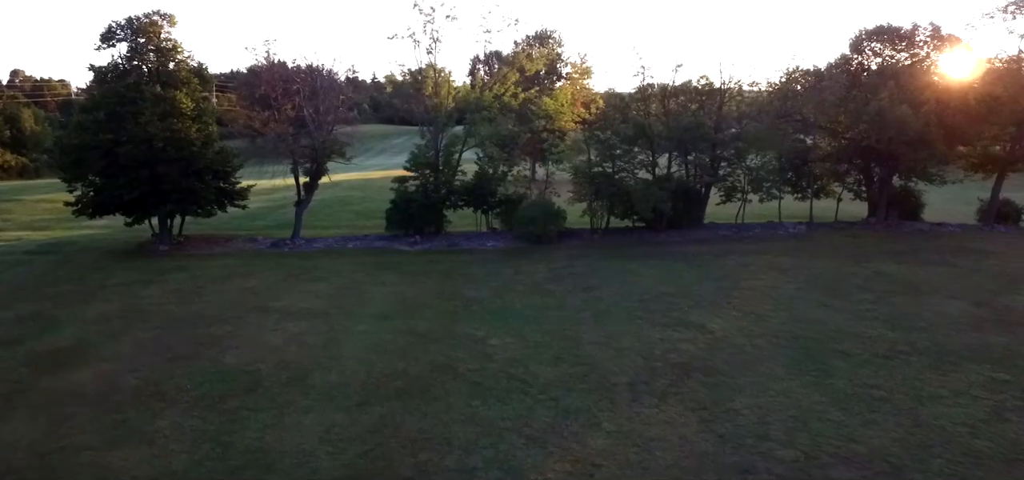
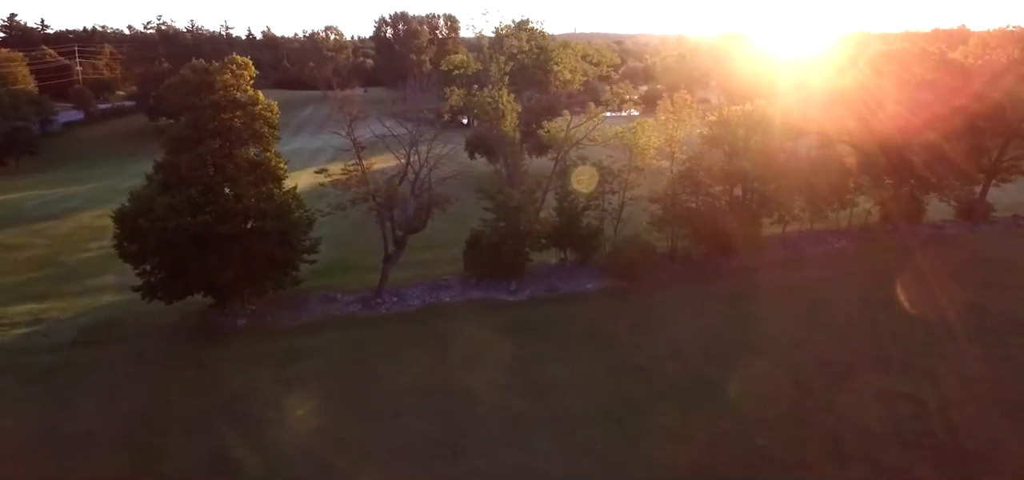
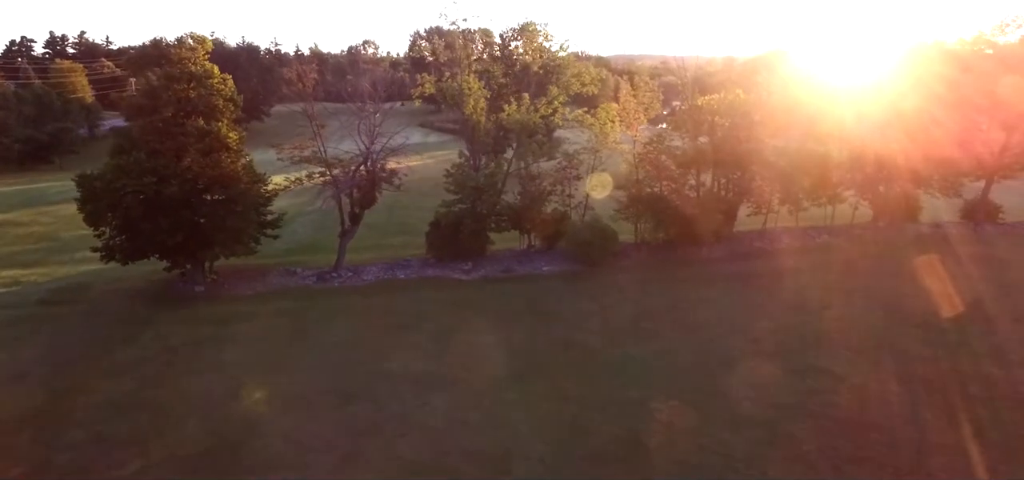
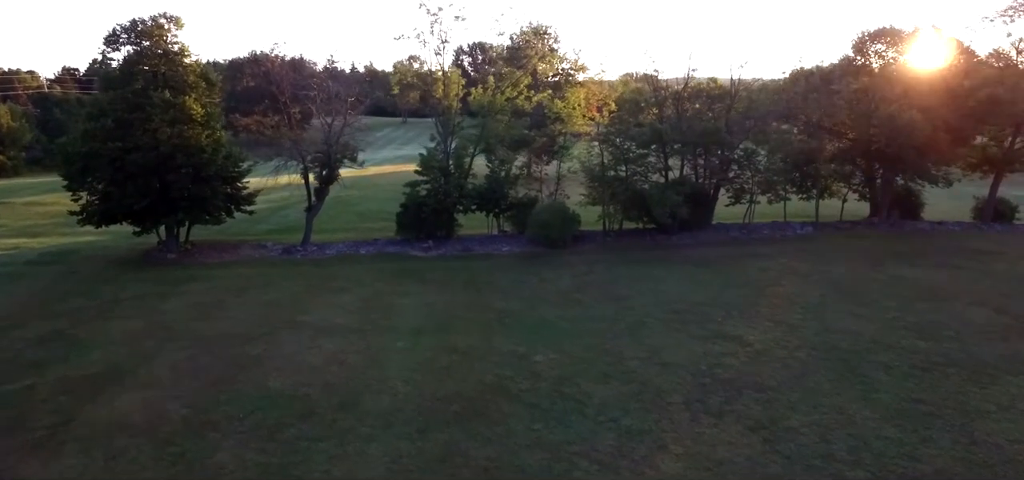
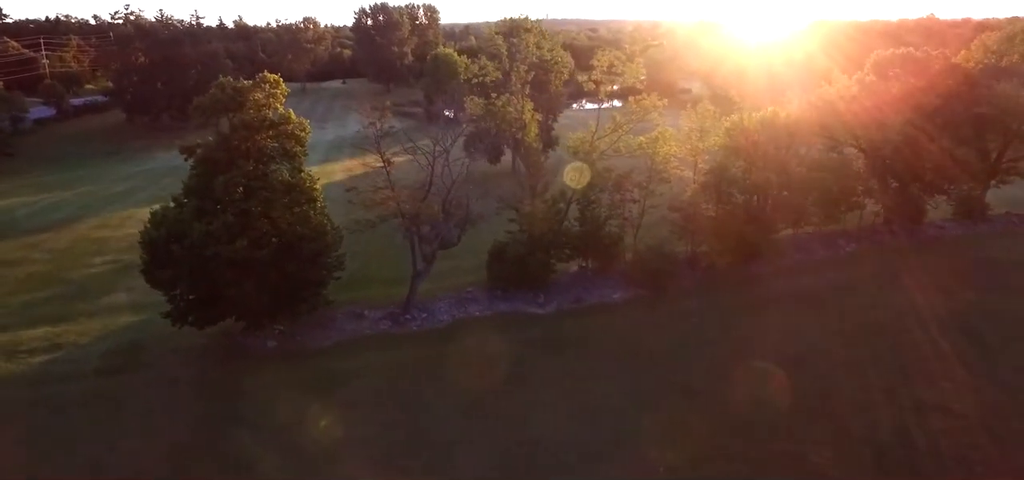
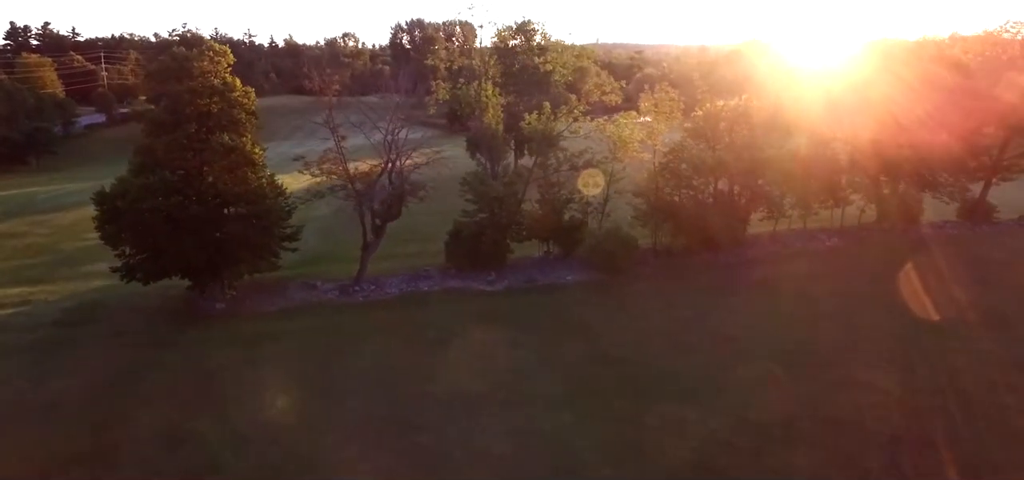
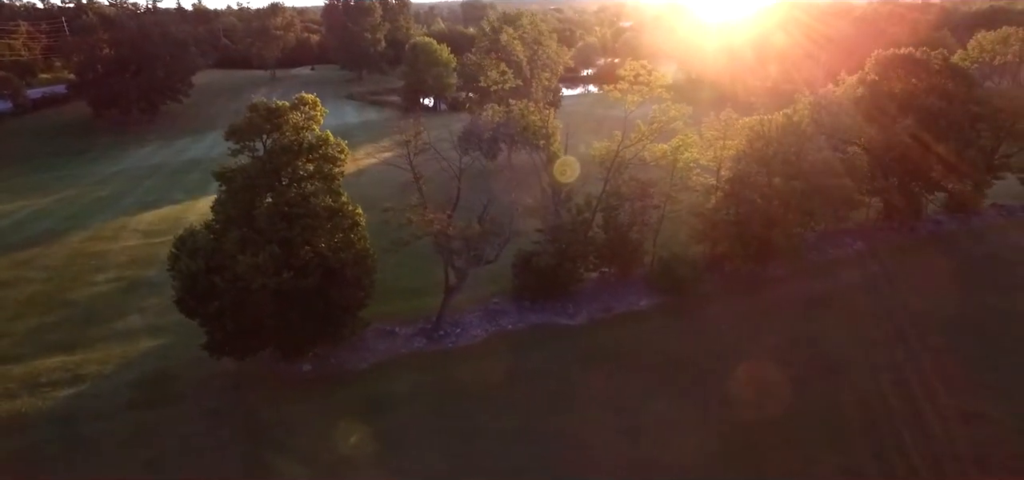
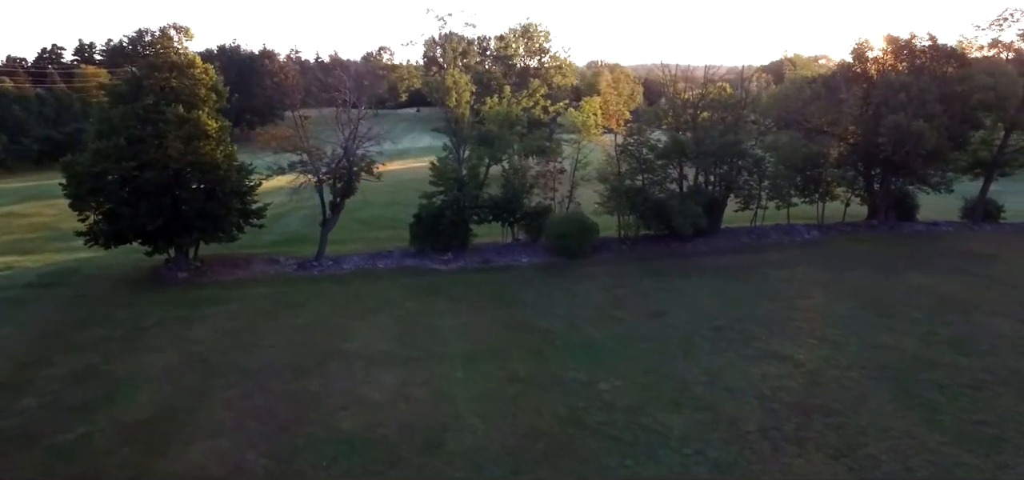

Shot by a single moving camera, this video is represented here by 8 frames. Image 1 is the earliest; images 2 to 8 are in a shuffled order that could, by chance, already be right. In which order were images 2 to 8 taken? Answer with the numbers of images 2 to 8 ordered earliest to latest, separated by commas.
4, 8, 3, 6, 2, 5, 7
